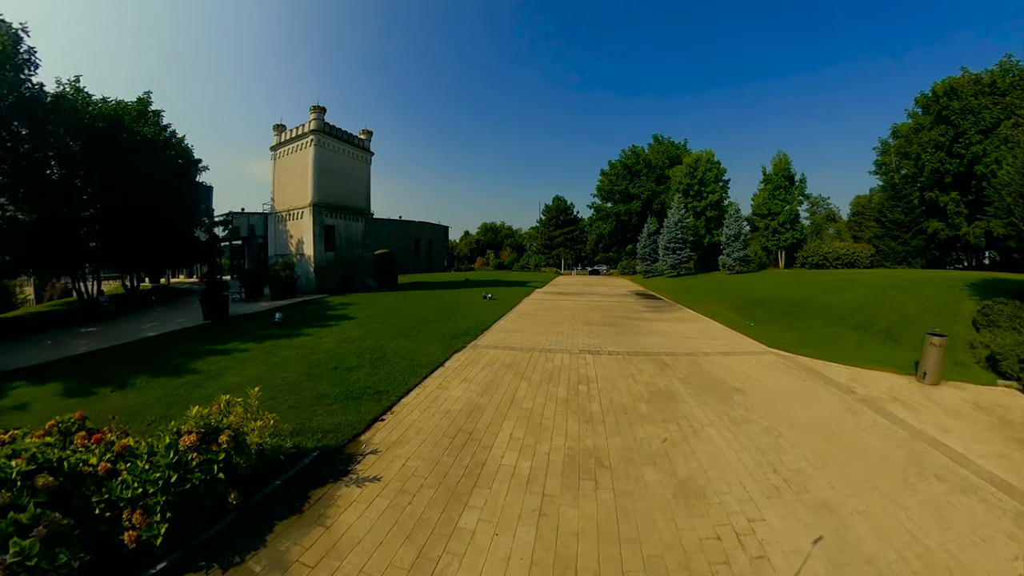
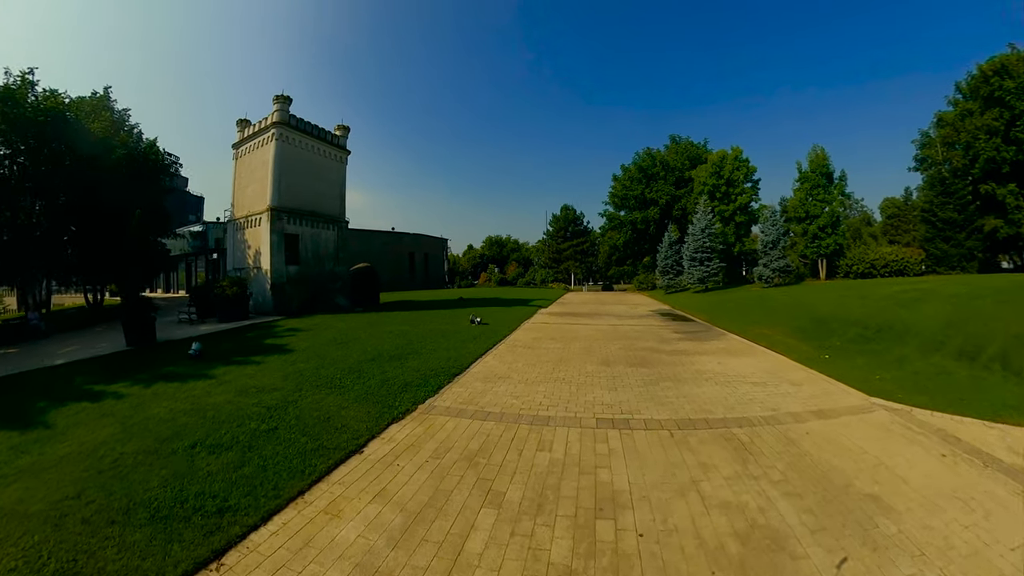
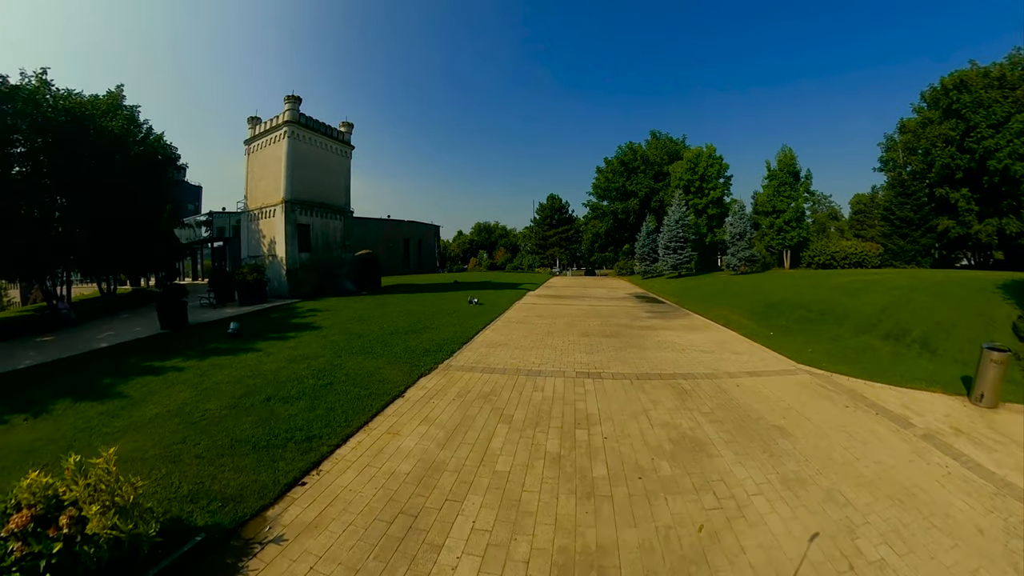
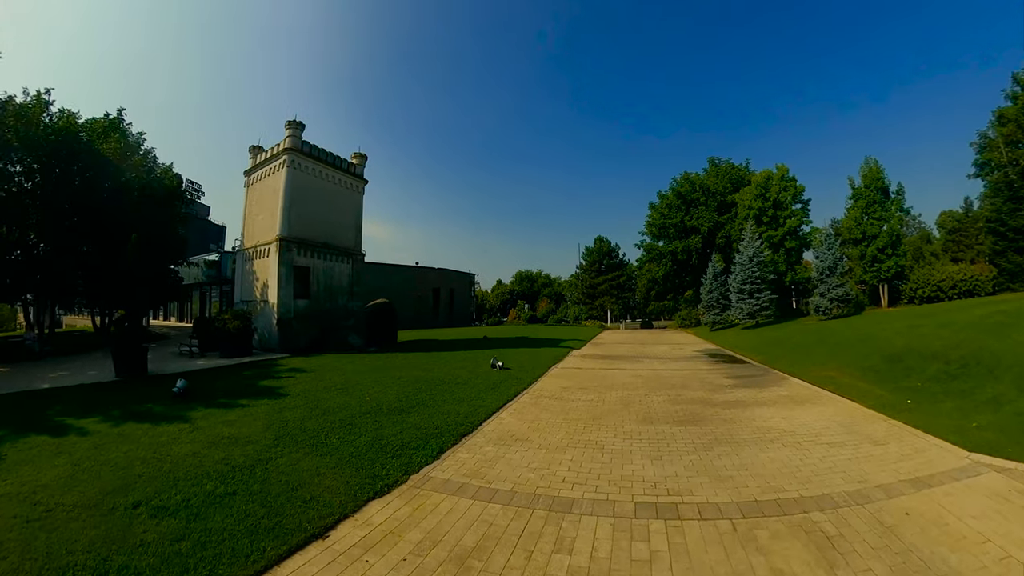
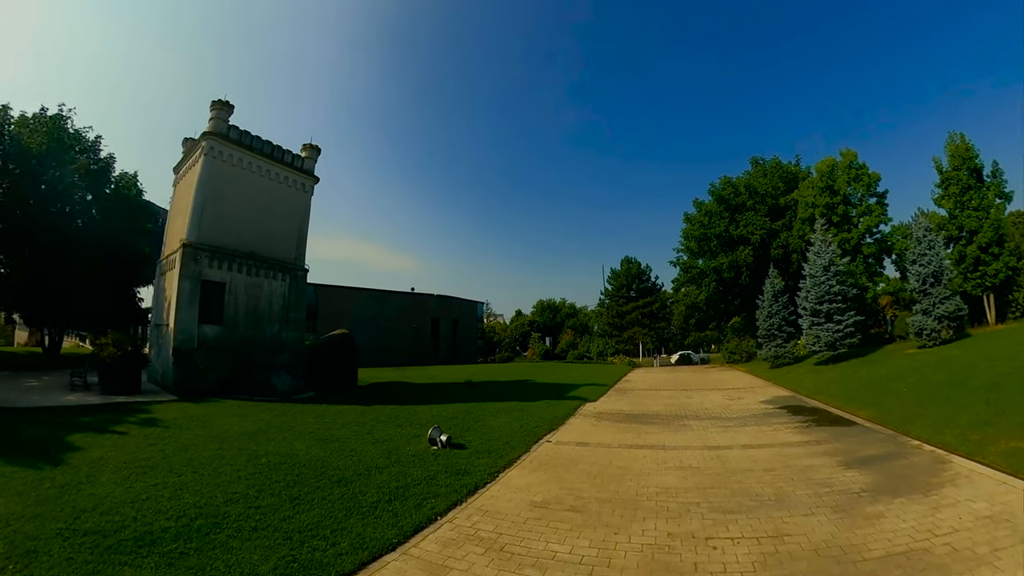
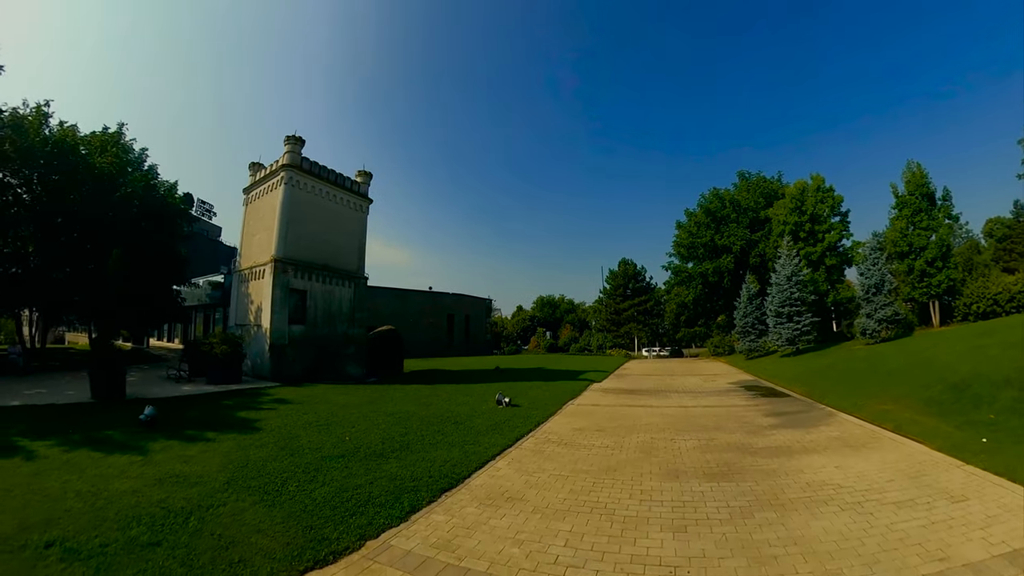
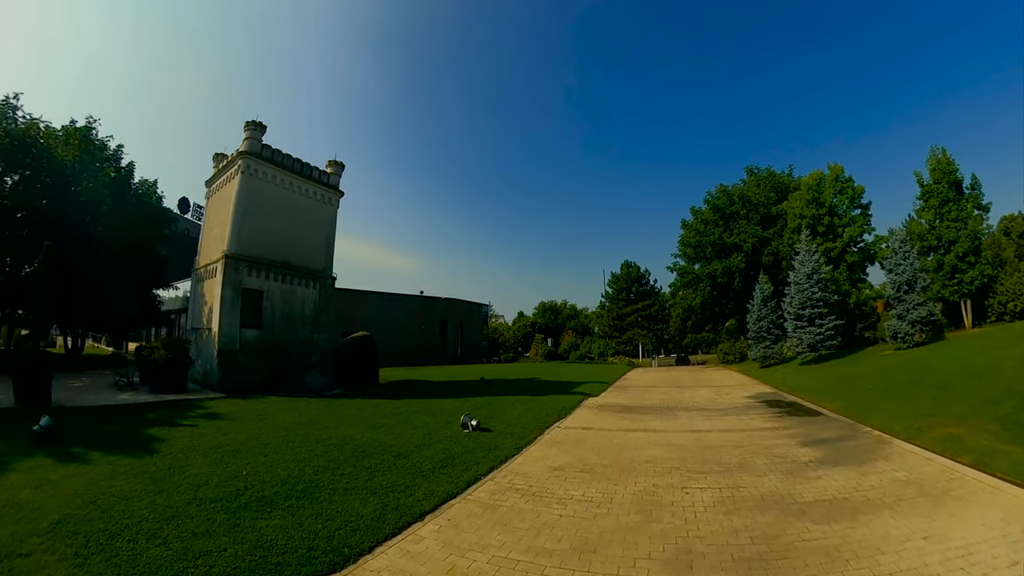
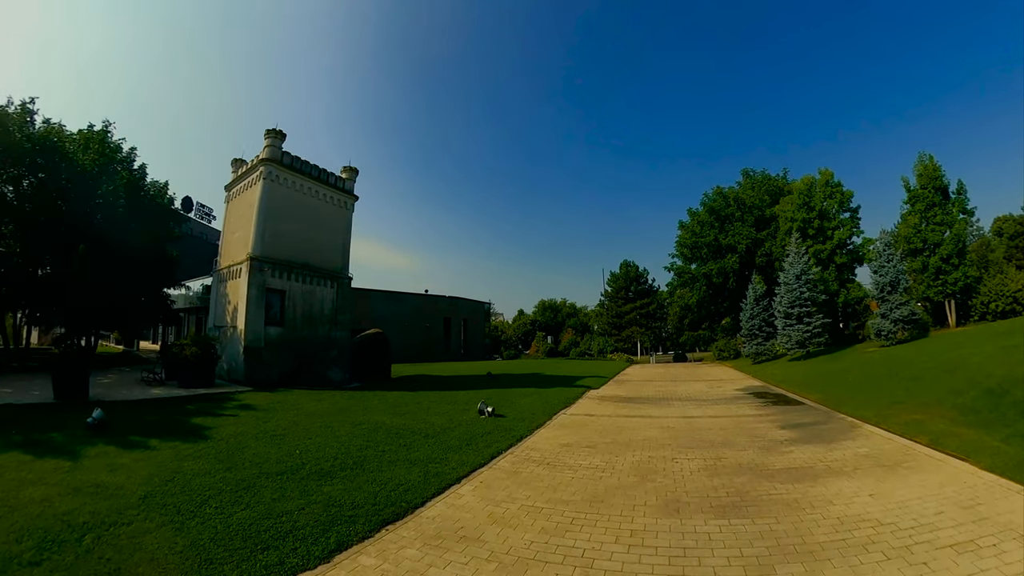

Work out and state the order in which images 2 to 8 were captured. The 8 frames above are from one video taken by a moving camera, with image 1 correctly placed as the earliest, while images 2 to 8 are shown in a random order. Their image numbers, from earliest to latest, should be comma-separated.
3, 2, 4, 6, 8, 7, 5
